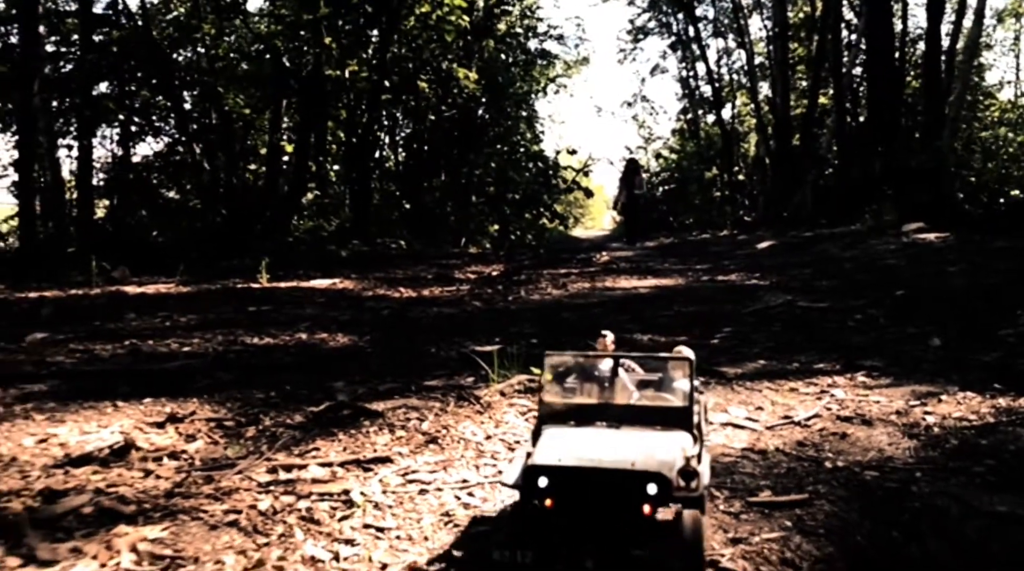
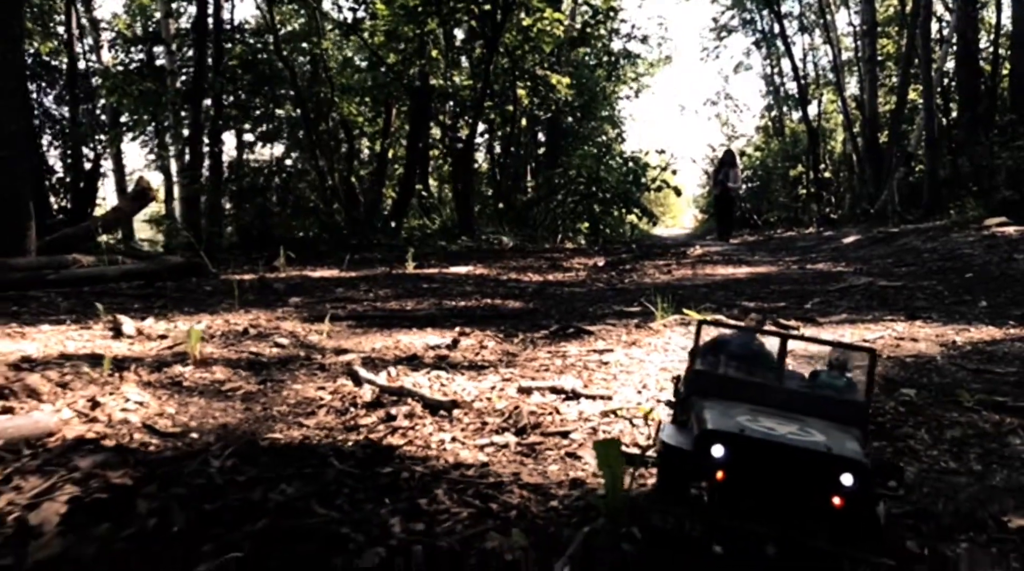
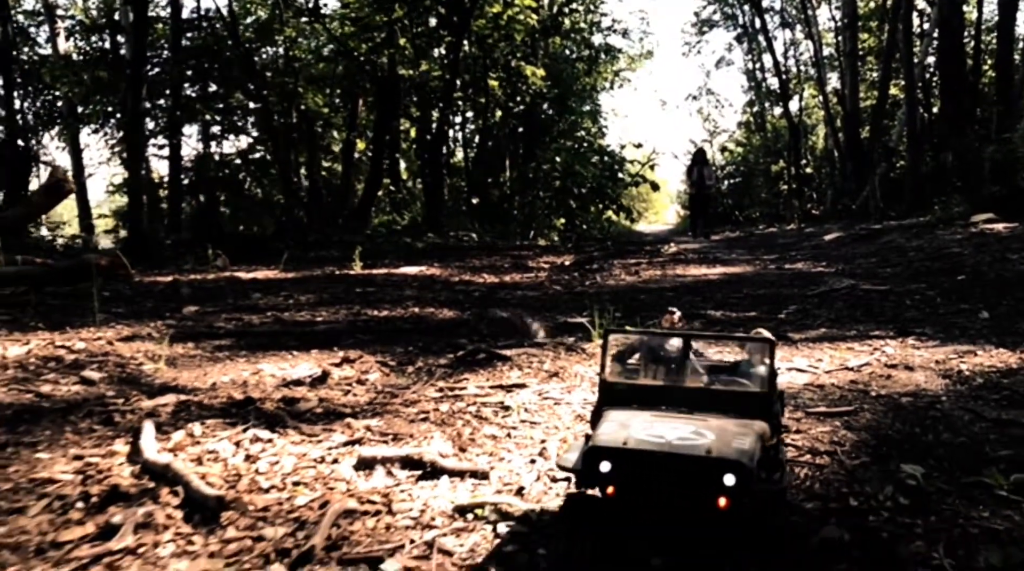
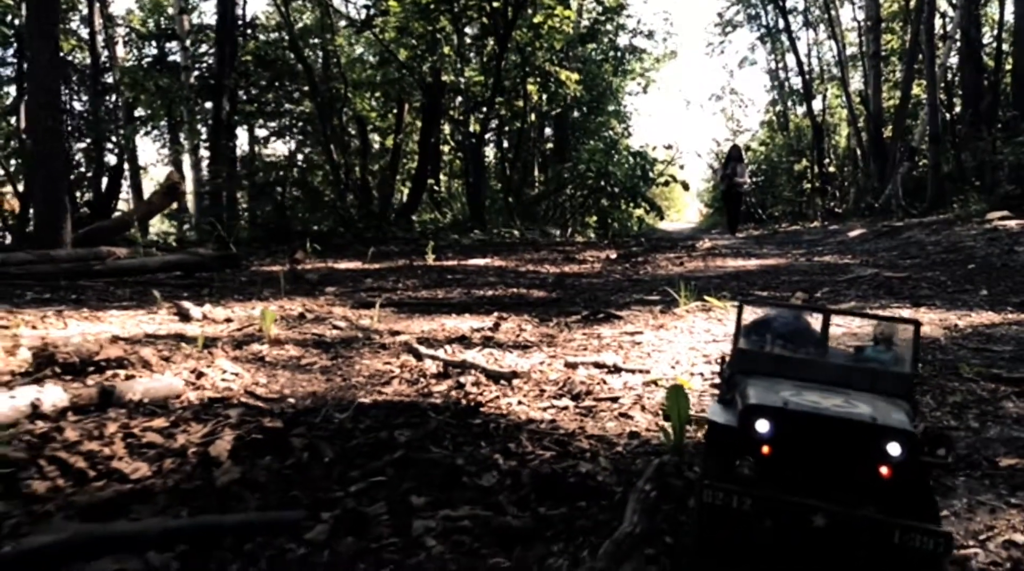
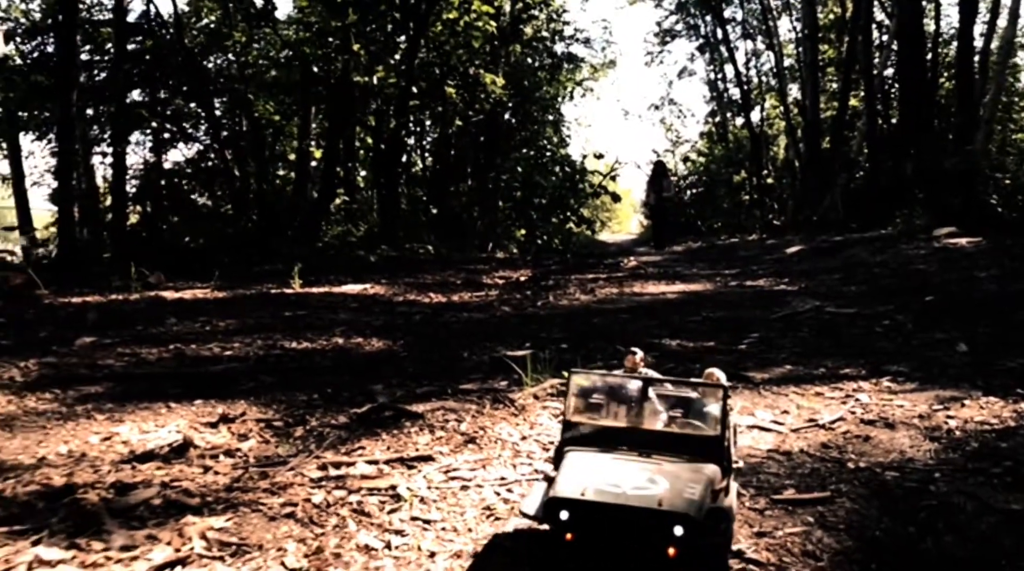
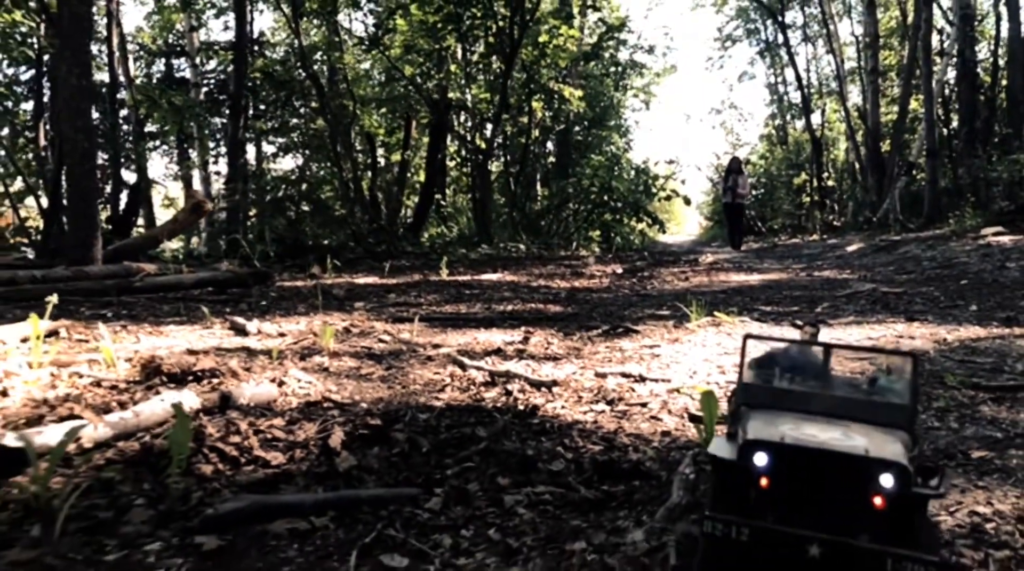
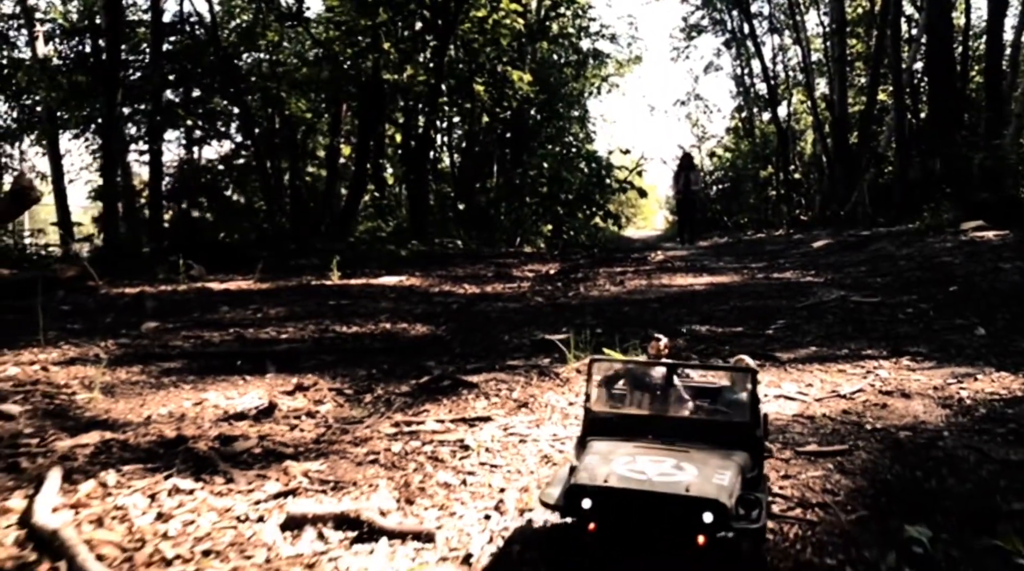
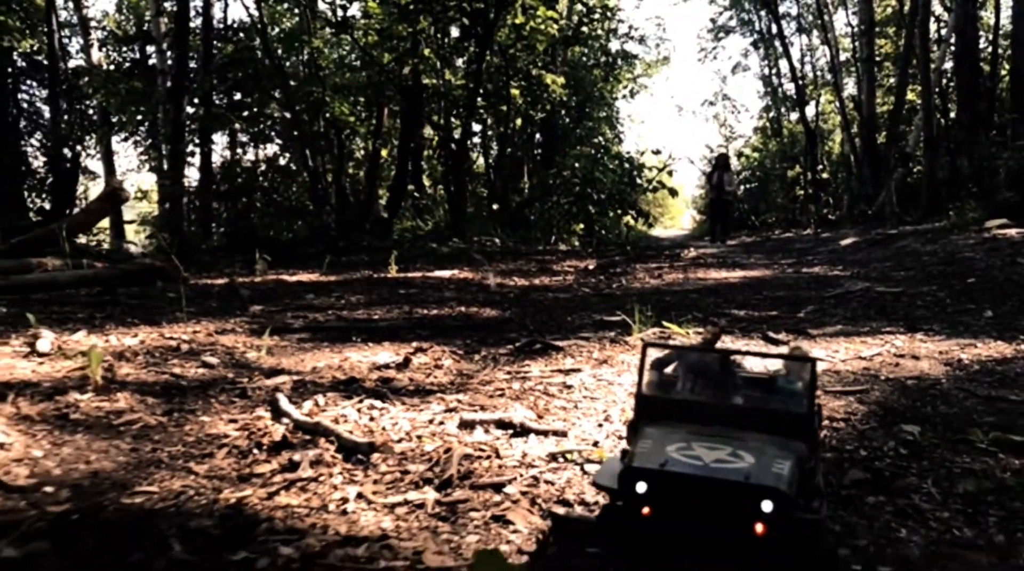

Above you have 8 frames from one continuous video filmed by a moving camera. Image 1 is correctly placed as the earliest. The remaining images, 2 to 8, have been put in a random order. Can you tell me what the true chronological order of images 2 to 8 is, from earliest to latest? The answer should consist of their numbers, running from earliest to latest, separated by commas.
5, 7, 3, 8, 2, 4, 6
